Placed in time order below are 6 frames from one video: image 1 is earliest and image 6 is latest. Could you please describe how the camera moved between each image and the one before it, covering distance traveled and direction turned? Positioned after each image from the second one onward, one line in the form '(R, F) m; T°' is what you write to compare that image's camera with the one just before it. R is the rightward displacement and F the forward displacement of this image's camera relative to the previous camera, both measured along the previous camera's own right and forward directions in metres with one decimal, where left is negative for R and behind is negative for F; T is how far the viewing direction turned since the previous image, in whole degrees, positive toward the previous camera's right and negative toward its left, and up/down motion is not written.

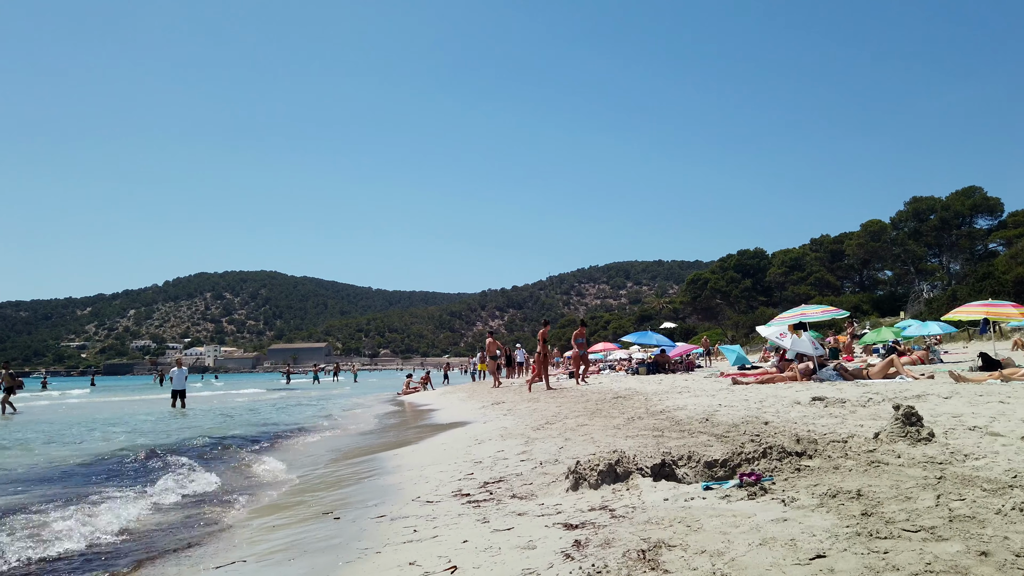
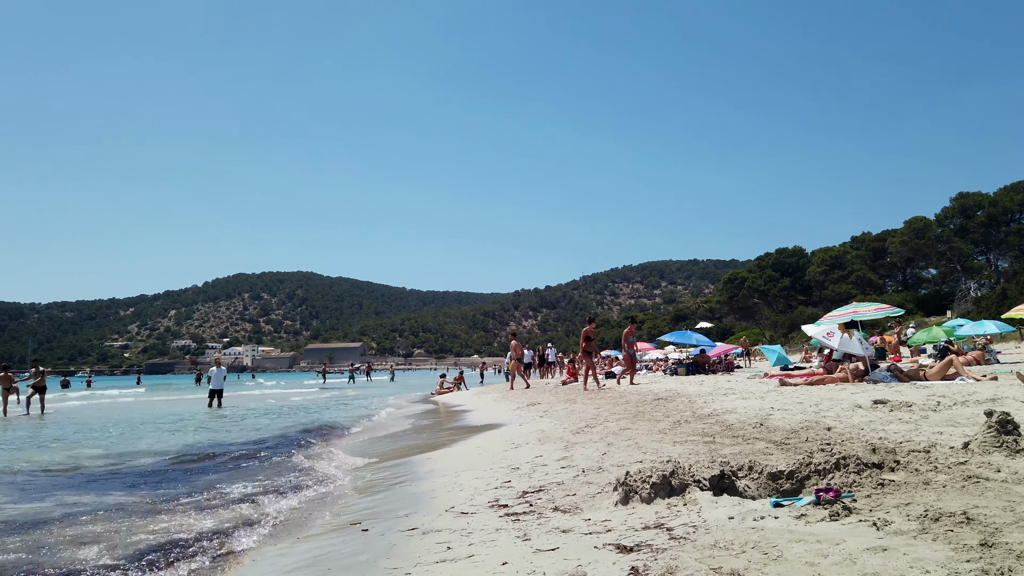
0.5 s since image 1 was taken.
(-0.1, +0.3) m; -3°
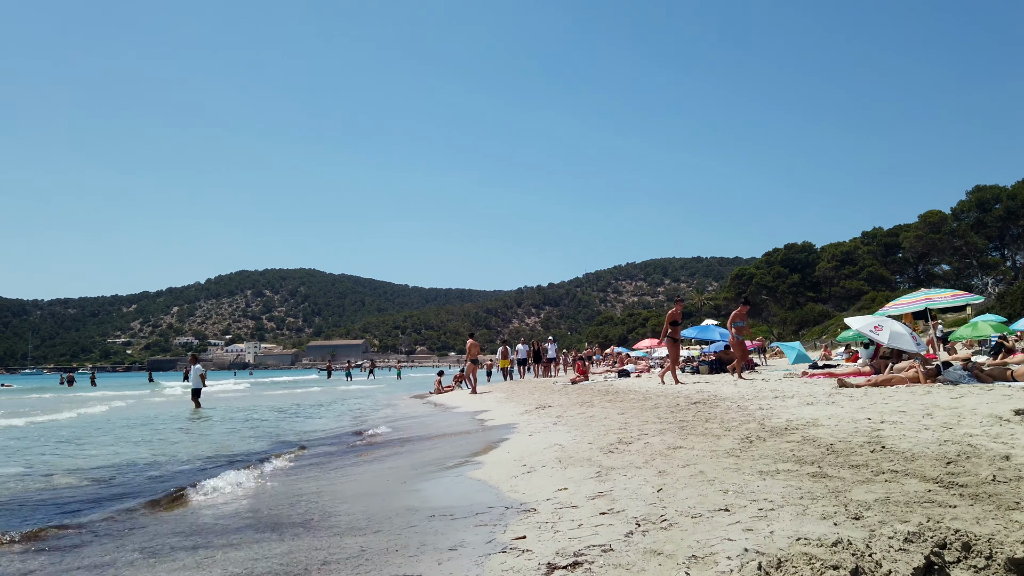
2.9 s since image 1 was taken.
(-0.1, +1.7) m; 0°
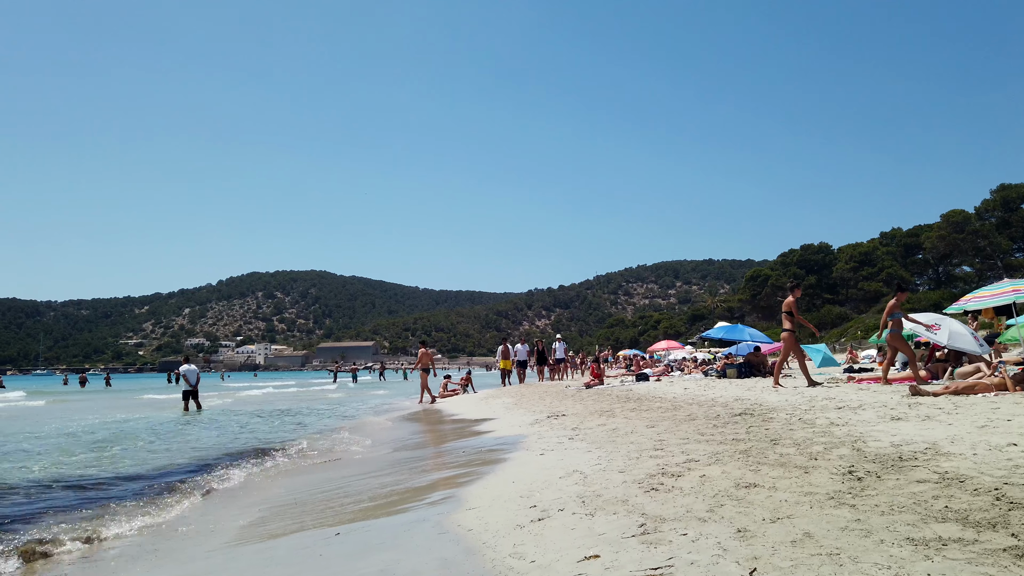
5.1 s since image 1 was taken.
(0.0, +1.4) m; -1°
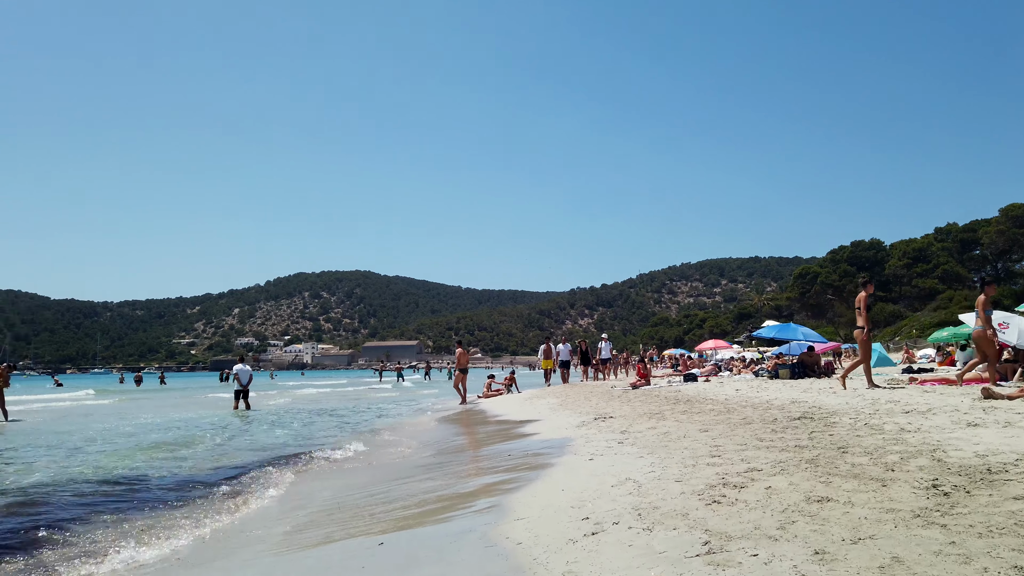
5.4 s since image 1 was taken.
(0.0, +0.2) m; -4°
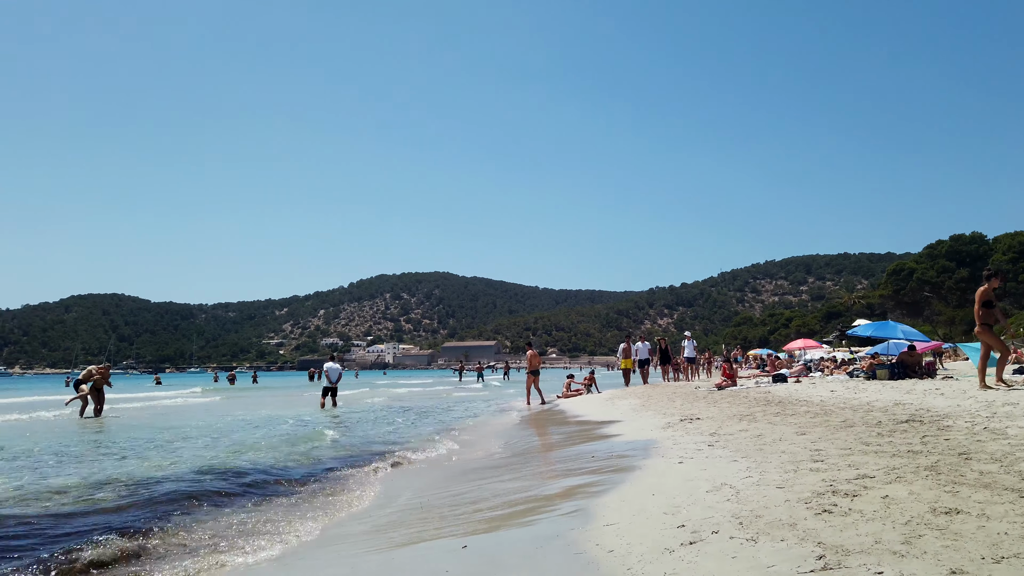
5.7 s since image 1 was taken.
(-0.1, +0.1) m; -7°
